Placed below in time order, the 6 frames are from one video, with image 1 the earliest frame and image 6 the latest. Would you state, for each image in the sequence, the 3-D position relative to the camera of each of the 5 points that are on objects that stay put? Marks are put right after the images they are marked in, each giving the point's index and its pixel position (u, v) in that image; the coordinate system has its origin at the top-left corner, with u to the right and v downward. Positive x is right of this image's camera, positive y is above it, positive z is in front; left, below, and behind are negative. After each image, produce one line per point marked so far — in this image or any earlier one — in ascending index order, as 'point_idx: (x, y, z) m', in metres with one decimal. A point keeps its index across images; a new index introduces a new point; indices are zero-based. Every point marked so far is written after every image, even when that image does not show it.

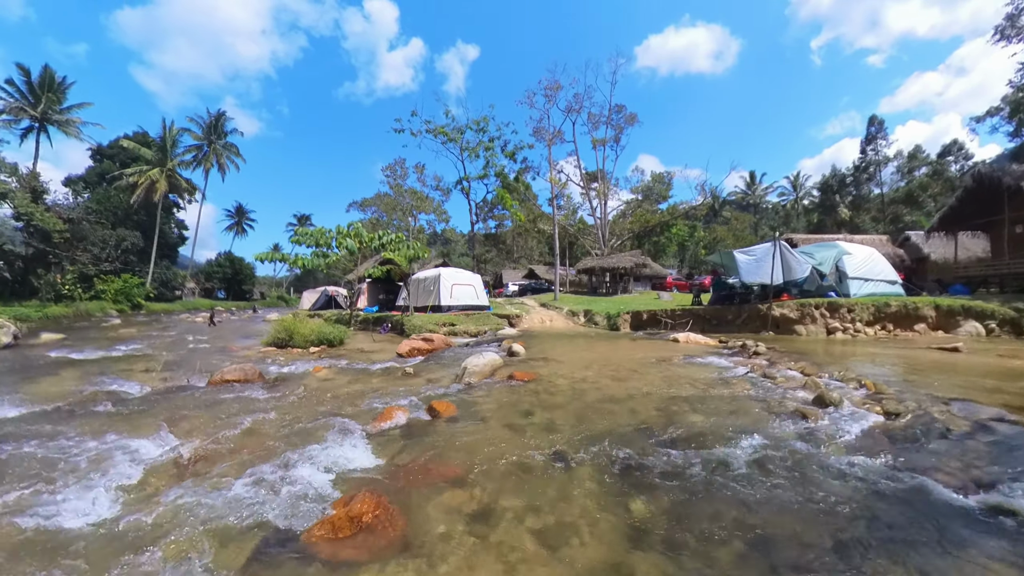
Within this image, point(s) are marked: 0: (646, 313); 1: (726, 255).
0: (+5.7, -1.1, +19.3) m
1: (+9.3, +1.4, +19.5) m
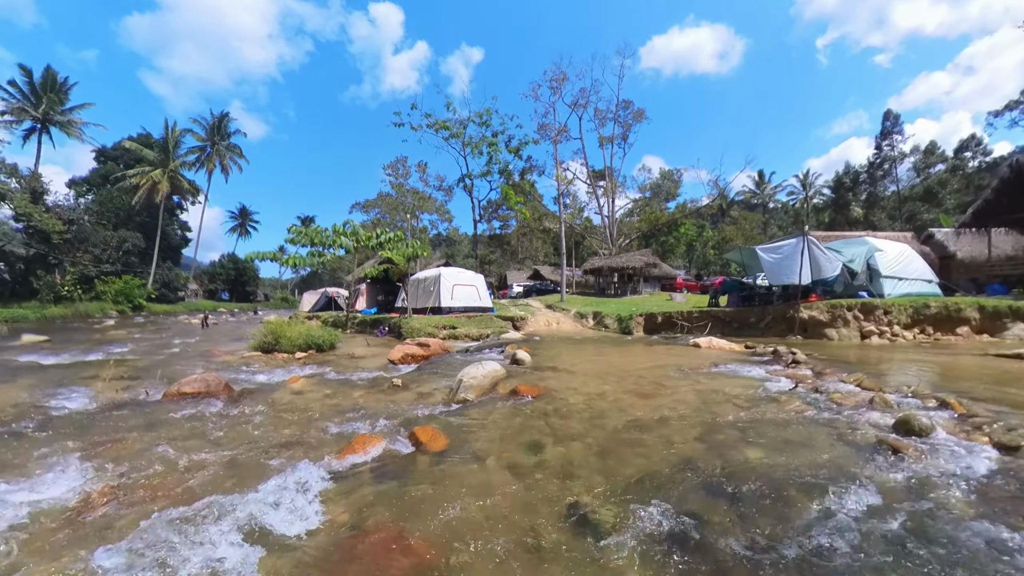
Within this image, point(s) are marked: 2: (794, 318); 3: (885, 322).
0: (+5.9, -1.1, +18.0) m
1: (+9.4, +1.4, +18.2) m
2: (+9.4, -1.0, +15.0) m
3: (+11.6, -1.0, +14.0) m
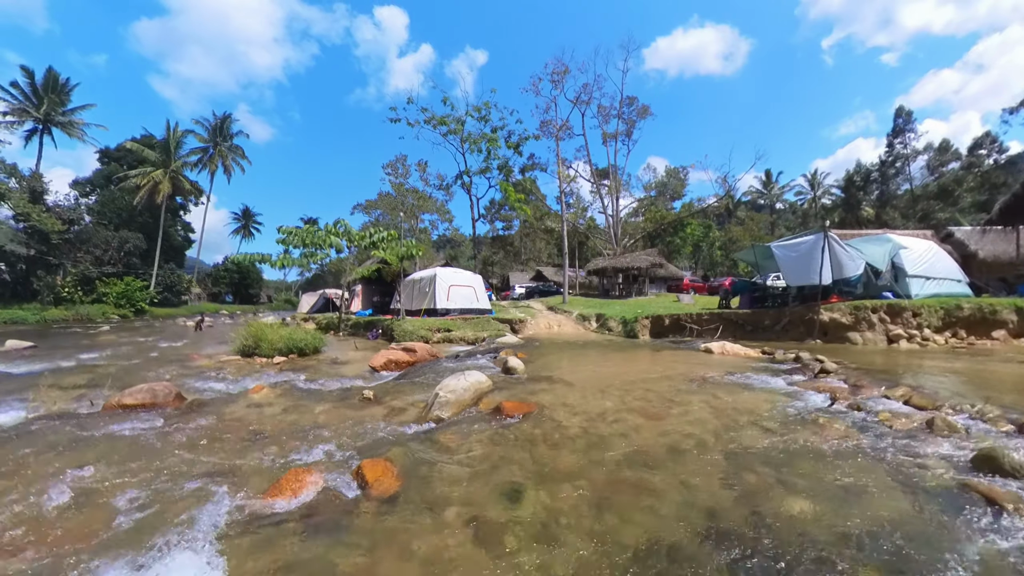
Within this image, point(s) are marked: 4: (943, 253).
0: (+5.8, -1.1, +16.9) m
1: (+9.3, +1.4, +17.1) m
2: (+9.3, -1.0, +13.9) m
3: (+11.5, -1.1, +12.8) m
4: (+14.5, +1.2, +15.3) m
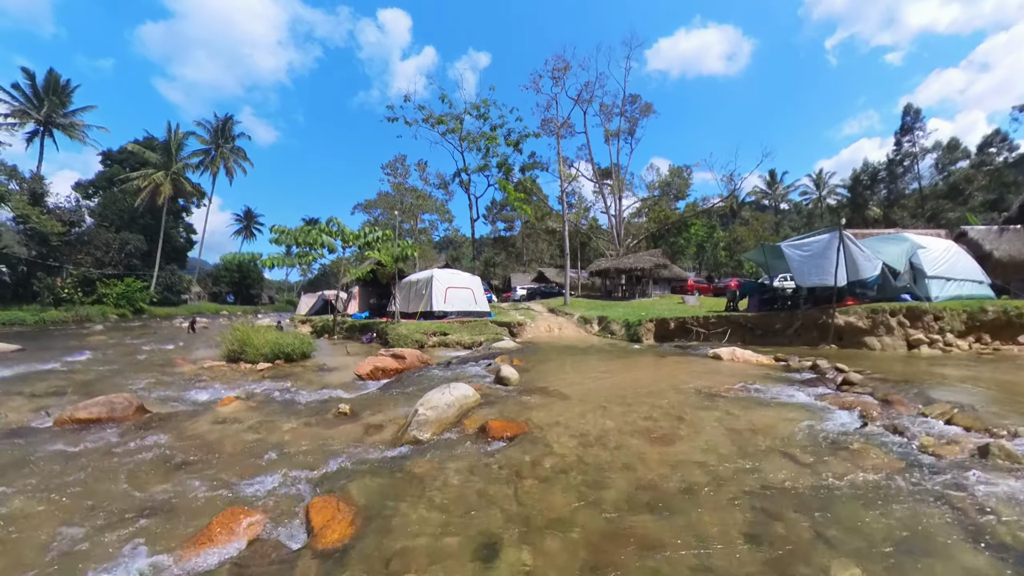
0: (+5.8, -1.2, +16.2) m
1: (+9.3, +1.3, +16.3) m
2: (+9.2, -1.1, +13.2) m
3: (+11.4, -1.1, +12.1) m
4: (+14.5, +1.1, +14.5) m
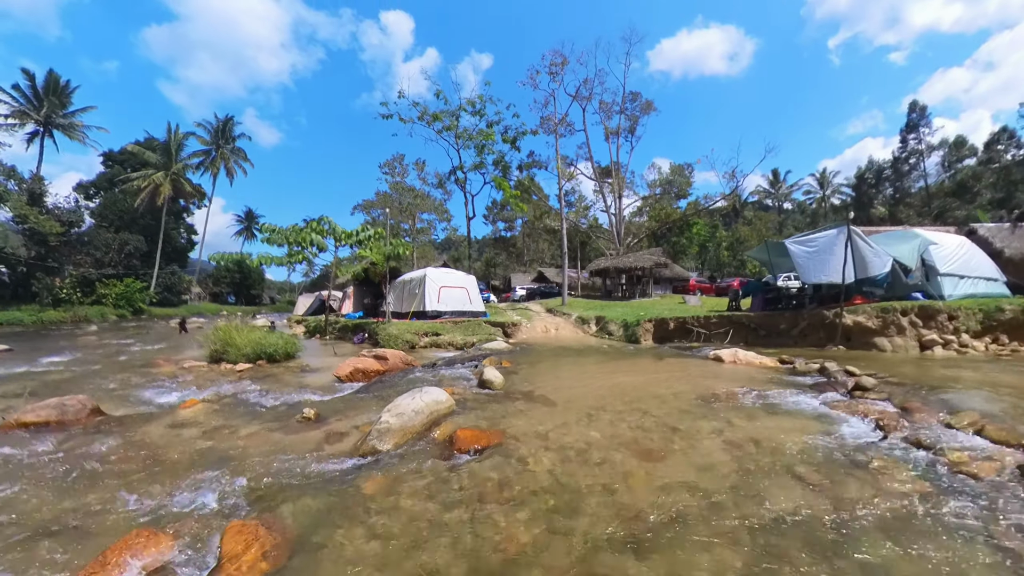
0: (+5.5, -1.2, +15.6) m
1: (+9.0, +1.4, +15.7) m
2: (+9.0, -1.0, +12.5) m
3: (+11.1, -1.0, +11.4) m
4: (+14.2, +1.2, +13.8) m
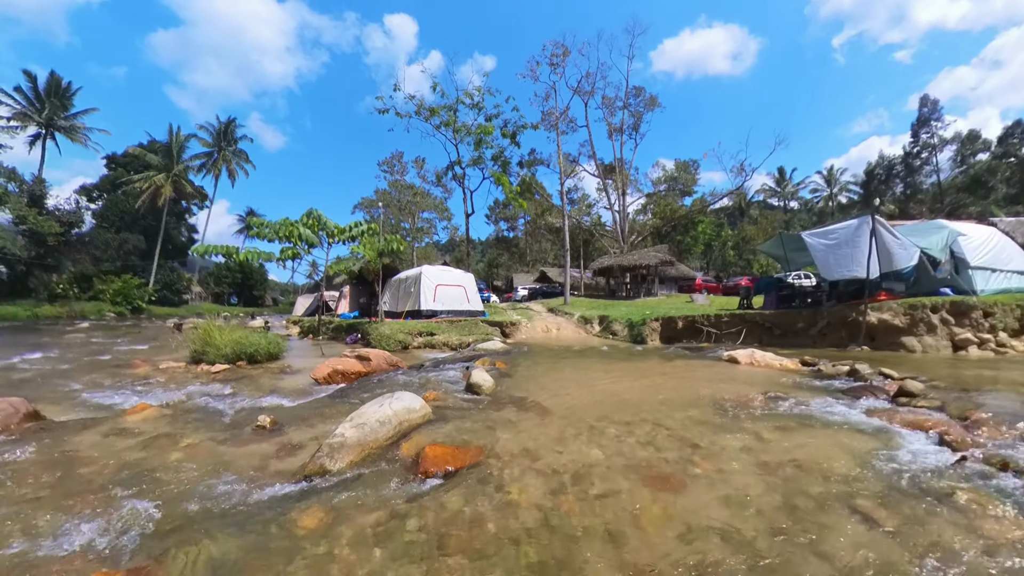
0: (+5.5, -1.0, +14.7) m
1: (+9.0, +1.5, +14.8) m
2: (+8.9, -0.9, +11.6) m
3: (+11.0, -0.9, +10.5) m
4: (+14.1, +1.3, +12.9) m
